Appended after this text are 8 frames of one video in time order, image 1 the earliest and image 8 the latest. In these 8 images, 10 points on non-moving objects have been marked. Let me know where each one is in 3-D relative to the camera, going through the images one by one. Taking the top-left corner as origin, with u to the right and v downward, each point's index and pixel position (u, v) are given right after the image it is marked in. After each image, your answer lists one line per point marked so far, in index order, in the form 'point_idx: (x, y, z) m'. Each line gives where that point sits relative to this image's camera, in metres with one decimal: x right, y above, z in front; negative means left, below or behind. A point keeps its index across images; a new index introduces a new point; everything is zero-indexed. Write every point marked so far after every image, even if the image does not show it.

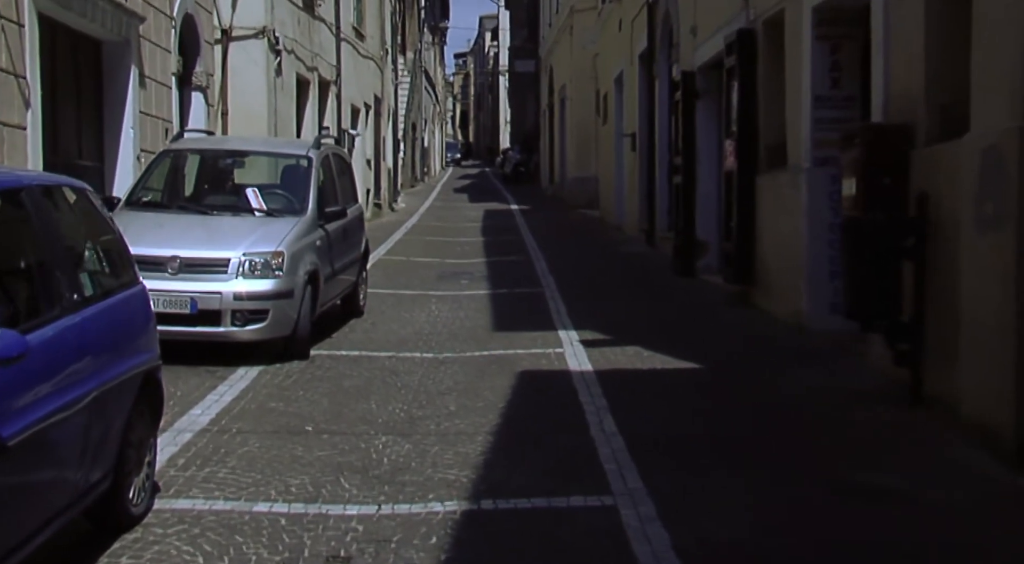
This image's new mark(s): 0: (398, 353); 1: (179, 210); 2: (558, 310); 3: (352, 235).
0: (-0.9, -0.6, +9.7) m
1: (-2.7, +0.6, +9.5) m
2: (+0.5, -0.3, +11.9) m
3: (-1.5, +0.4, +11.0) m
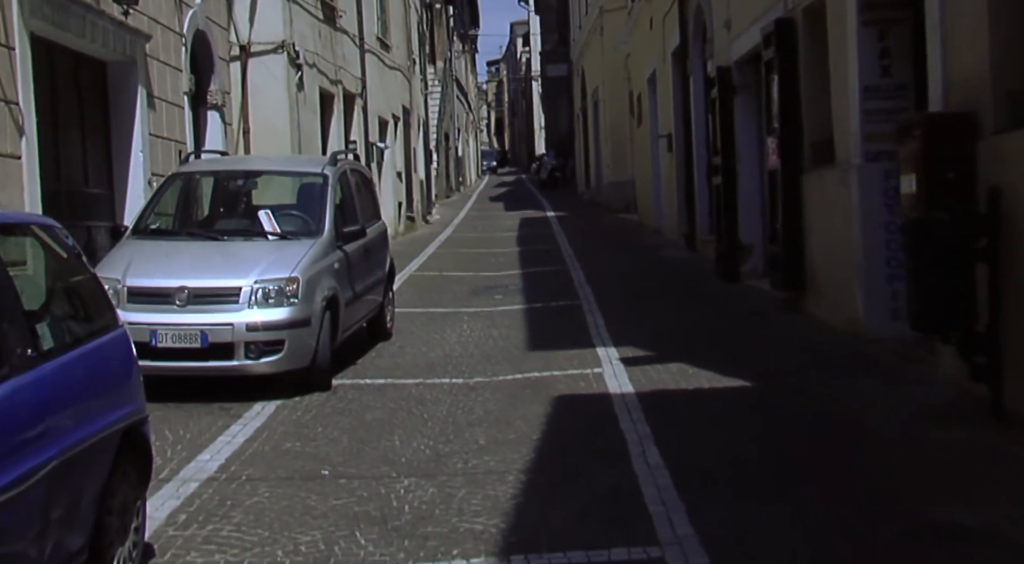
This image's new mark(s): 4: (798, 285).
0: (-0.7, -0.8, +9.1) m
1: (-2.4, +0.3, +9.0) m
2: (+0.8, -0.4, +11.3) m
3: (-1.2, +0.2, +10.4) m
4: (+2.6, 0.0, +10.7) m
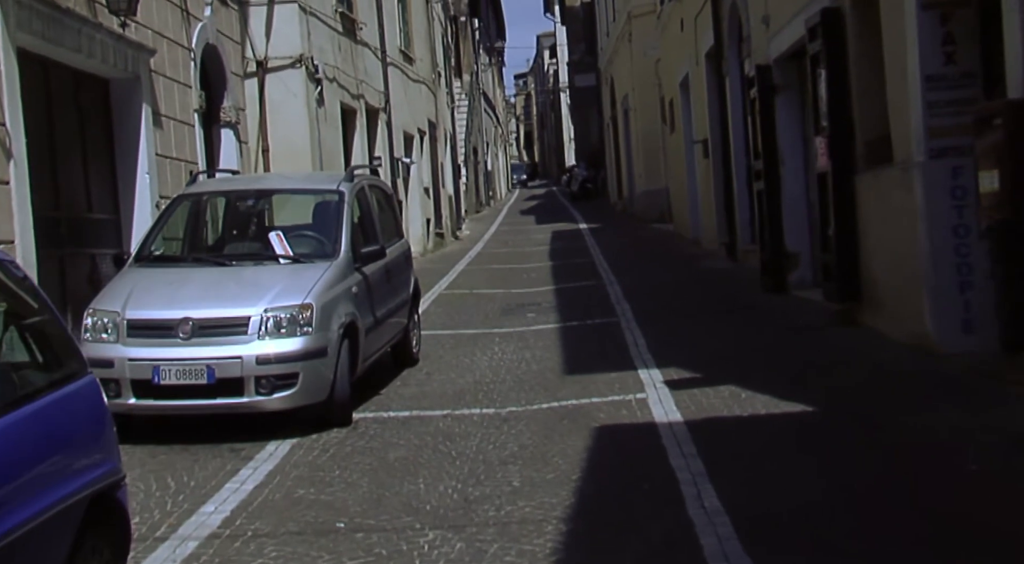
0: (-0.4, -0.9, +8.4) m
1: (-2.2, +0.1, +8.3) m
2: (+1.1, -0.6, +10.5) m
3: (-0.9, 0.0, +9.7) m
4: (+2.9, -0.1, +9.9) m
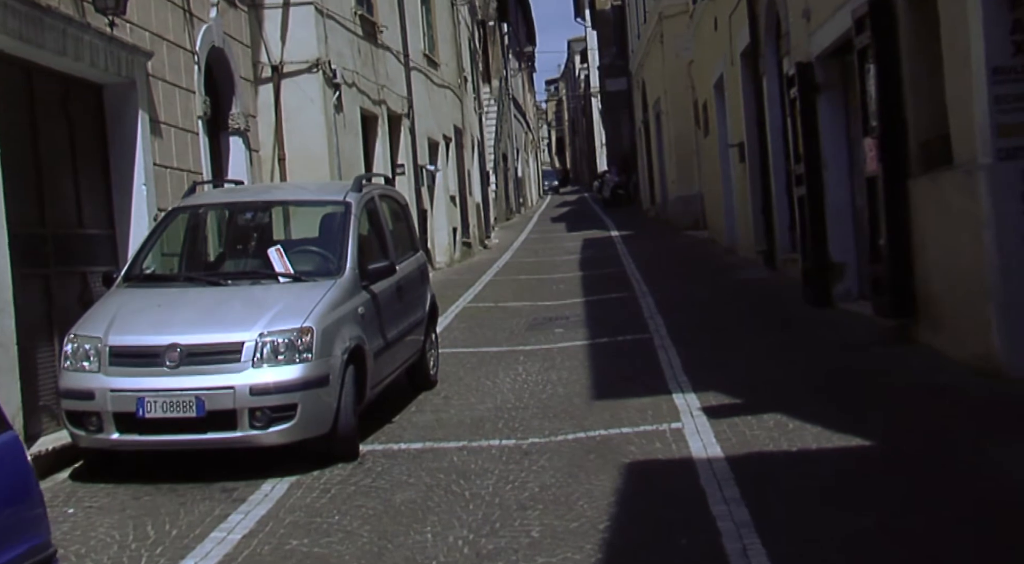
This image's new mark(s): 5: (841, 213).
0: (-0.3, -1.0, +7.6) m
1: (-2.1, 0.0, +7.6) m
2: (+1.3, -0.7, +9.8) m
3: (-0.8, -0.1, +9.0) m
4: (+3.1, -0.2, +9.1) m
5: (+3.3, +0.7, +11.8) m
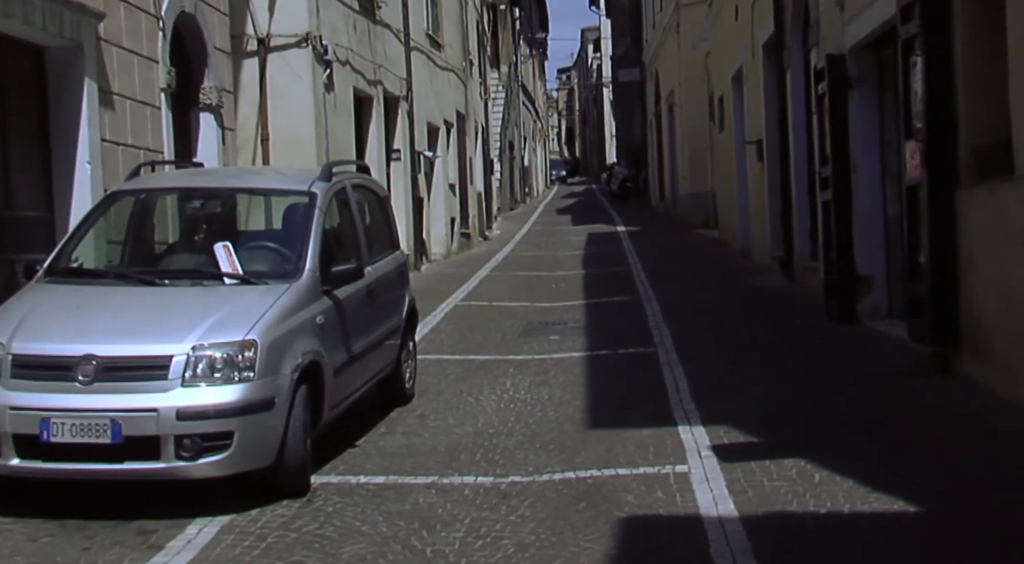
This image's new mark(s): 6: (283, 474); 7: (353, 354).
0: (-0.4, -1.1, +6.6) m
1: (-2.2, 0.0, +6.6) m
2: (+1.2, -0.8, +8.7) m
3: (-0.8, -0.1, +8.0) m
4: (+3.0, -0.4, +8.0) m
5: (+3.2, +0.6, +10.7) m
6: (-1.2, -1.0, +6.1) m
7: (-1.0, -0.4, +7.1) m
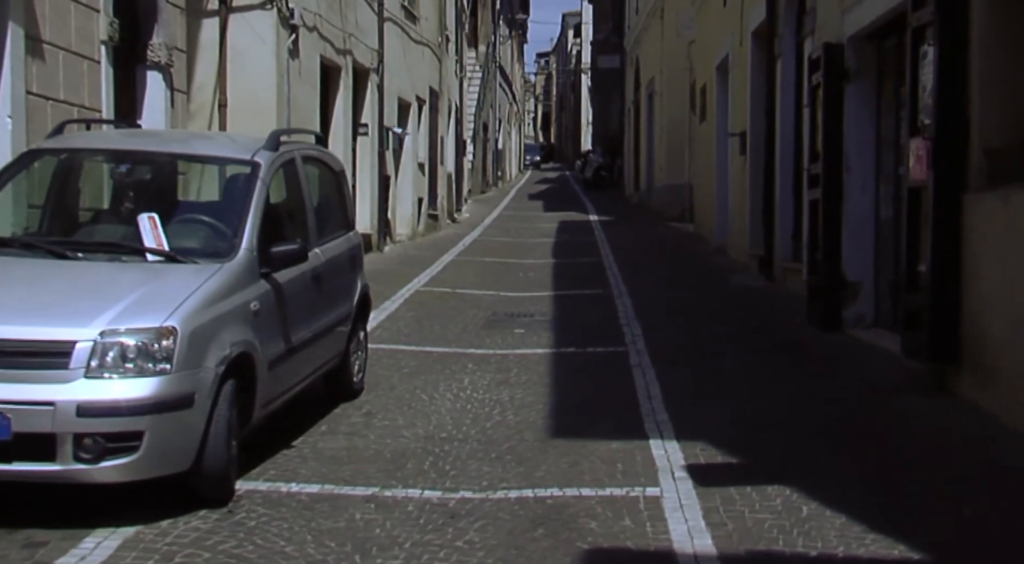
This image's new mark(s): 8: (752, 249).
0: (-0.6, -1.0, +5.8) m
1: (-2.4, +0.2, +5.8) m
2: (+0.9, -0.7, +8.0) m
3: (-1.1, 0.0, +7.2) m
4: (+2.7, -0.5, +7.4) m
5: (+3.0, +0.5, +10.1) m
6: (-1.4, -0.9, +5.3) m
7: (-1.2, -0.3, +6.4) m
8: (+3.0, +0.4, +14.7) m
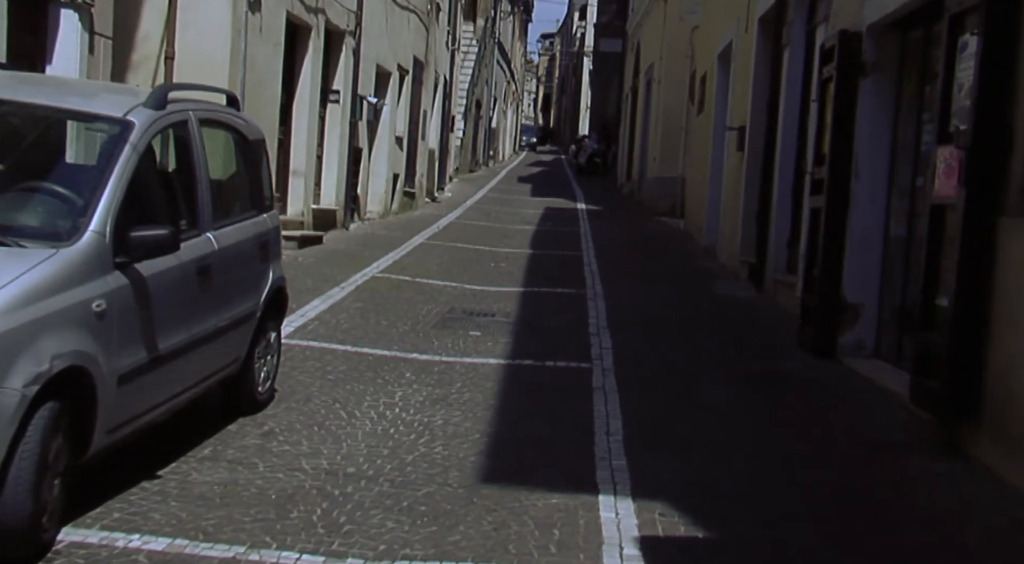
0: (-1.0, -1.0, +4.6) m
1: (-2.6, +0.3, +4.5) m
2: (+0.5, -0.8, +6.7) m
3: (-1.4, 0.0, +5.9) m
4: (+2.4, -0.7, +6.1) m
5: (+2.6, +0.3, +8.8) m
6: (-1.8, -0.9, +4.1) m
7: (-1.5, -0.3, +5.1) m
8: (+2.6, +0.3, +13.4) m
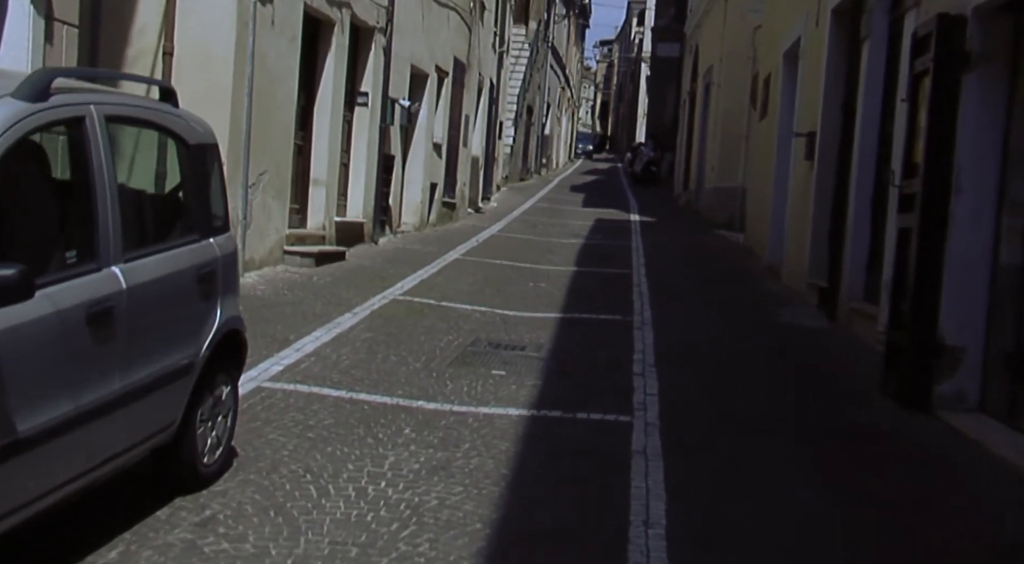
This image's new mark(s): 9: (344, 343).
0: (-1.1, -1.2, +3.2) m
1: (-2.7, +0.1, +3.2) m
2: (+0.6, -1.0, +5.3) m
3: (-1.4, -0.2, +4.5) m
4: (+2.4, -0.9, +4.5) m
5: (+2.8, +0.1, +7.2) m
6: (-1.8, -1.0, +2.7) m
7: (-1.5, -0.5, +3.7) m
8: (+3.0, +0.1, +11.9) m
9: (-1.3, -0.5, +9.0) m
